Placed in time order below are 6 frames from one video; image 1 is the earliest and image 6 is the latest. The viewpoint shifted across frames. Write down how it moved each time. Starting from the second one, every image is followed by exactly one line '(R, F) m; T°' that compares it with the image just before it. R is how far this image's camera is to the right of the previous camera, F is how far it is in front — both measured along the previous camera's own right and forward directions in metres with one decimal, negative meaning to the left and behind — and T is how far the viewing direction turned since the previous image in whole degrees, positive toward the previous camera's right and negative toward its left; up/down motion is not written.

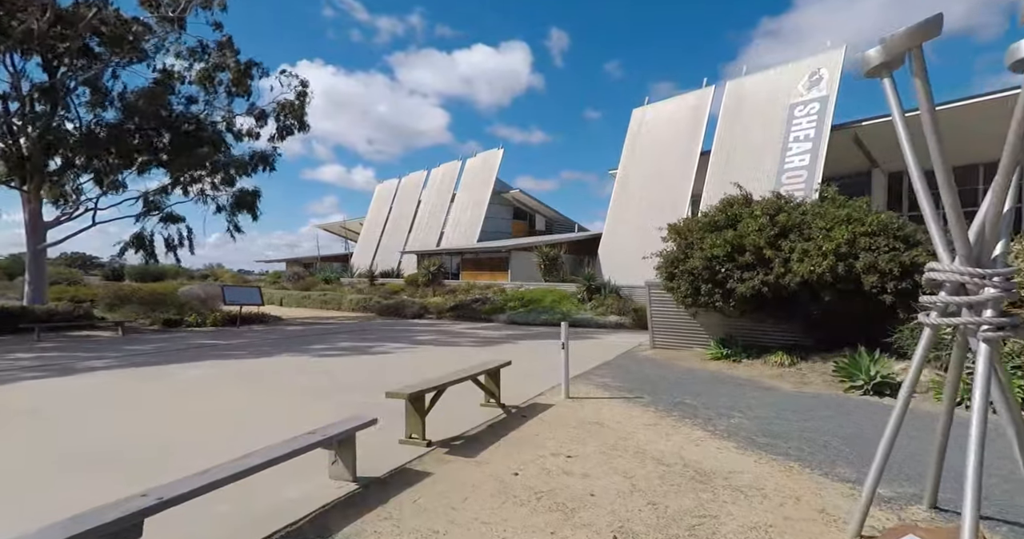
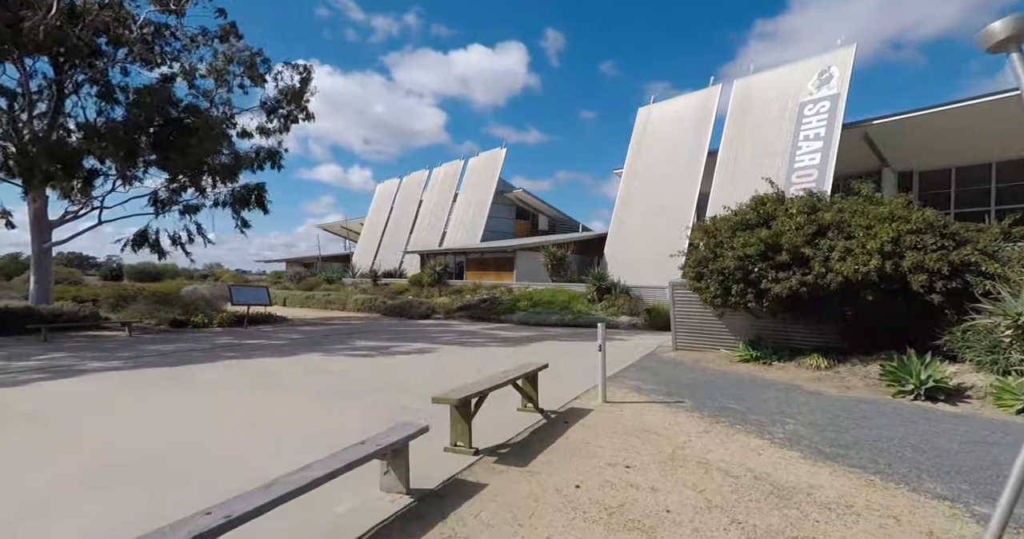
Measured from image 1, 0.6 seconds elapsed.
(-0.5, +0.3) m; 0°
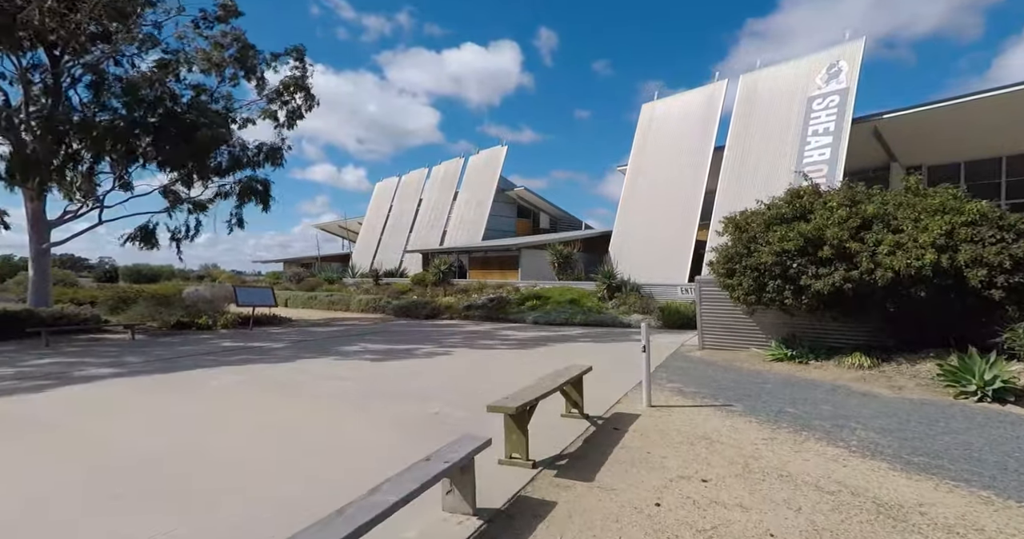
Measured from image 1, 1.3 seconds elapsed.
(-0.5, +0.4) m; 0°
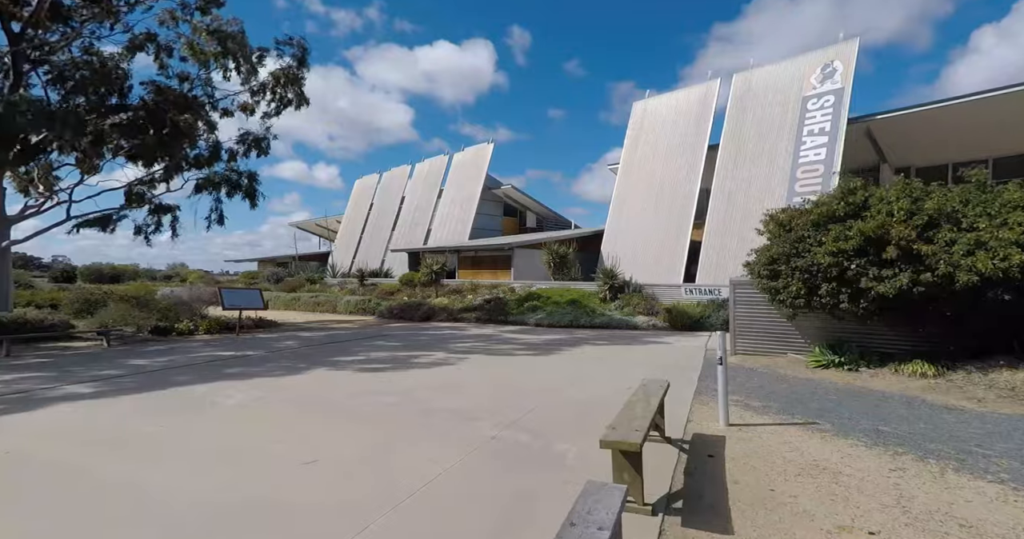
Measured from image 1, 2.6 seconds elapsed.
(-1.0, +0.9) m; +3°
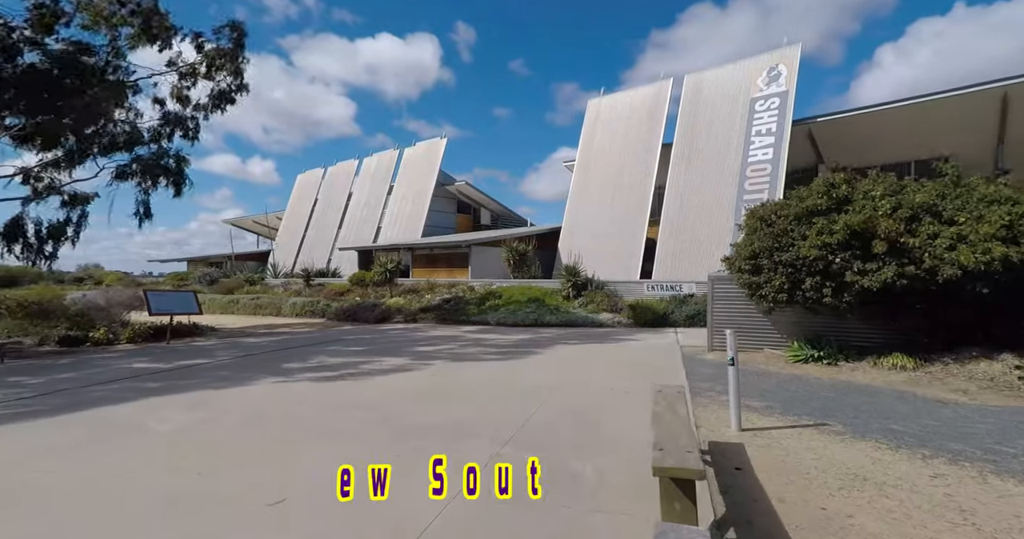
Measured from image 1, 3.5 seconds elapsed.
(-0.5, +0.7) m; +6°
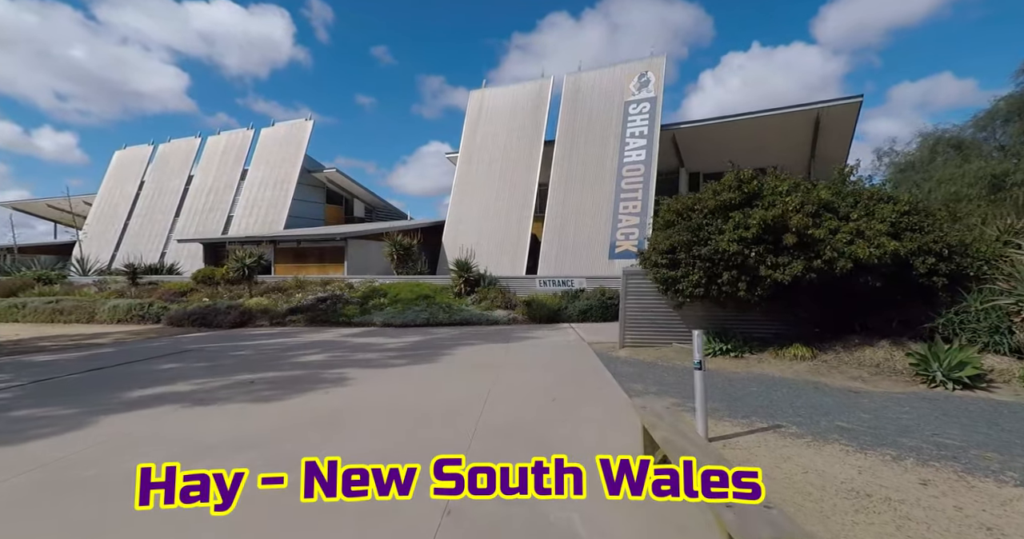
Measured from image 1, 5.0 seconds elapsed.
(-0.6, +1.1) m; +15°
